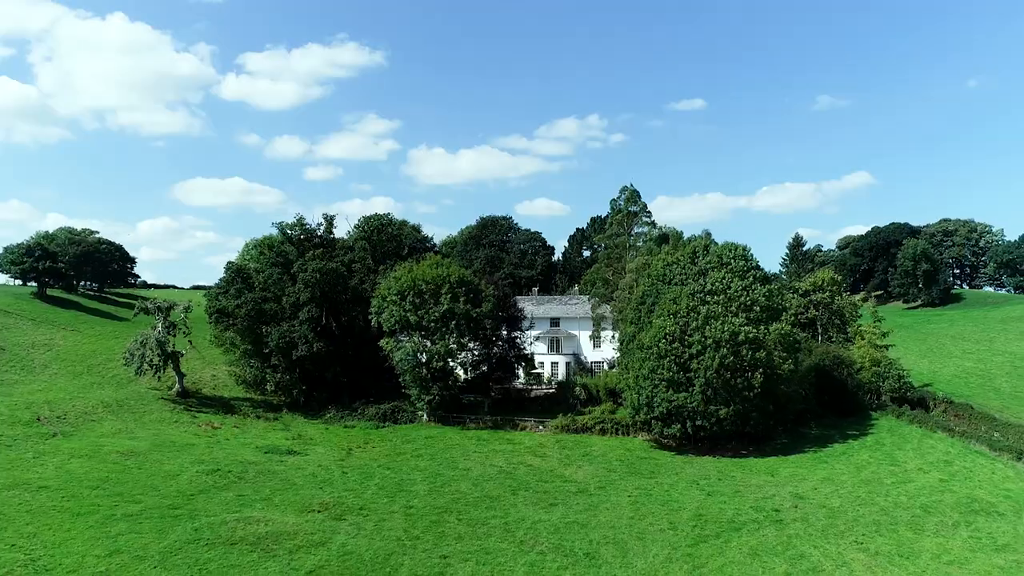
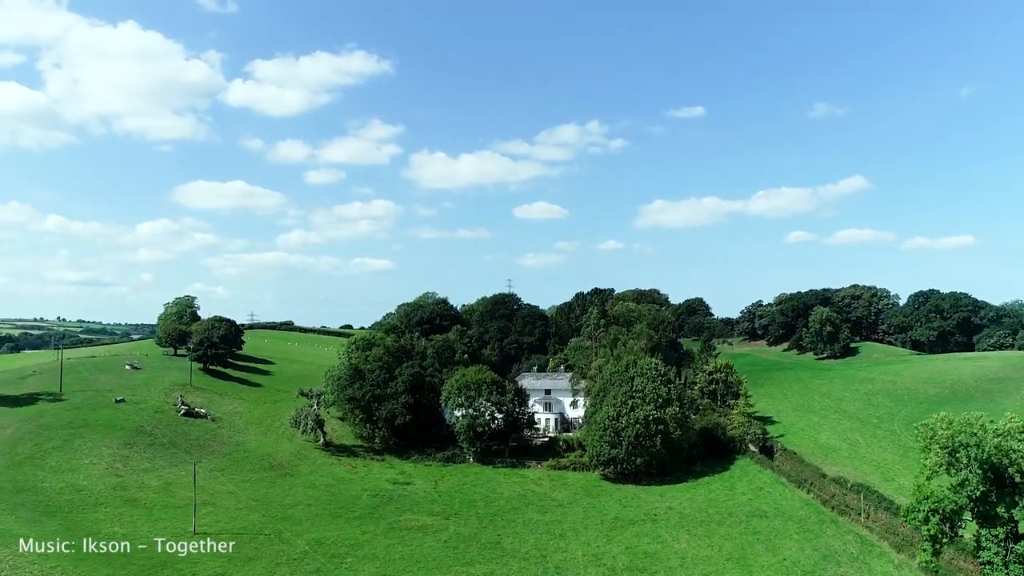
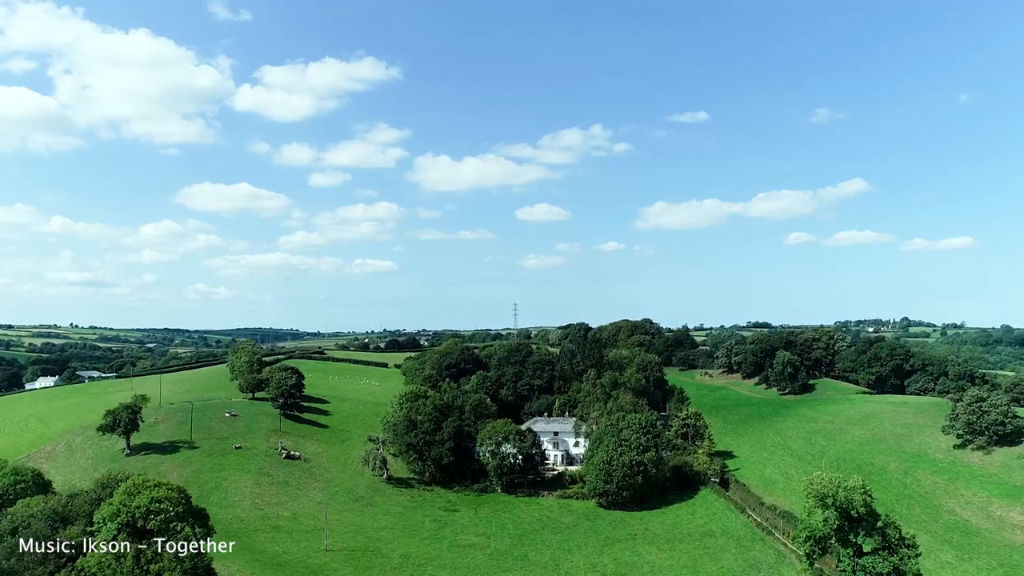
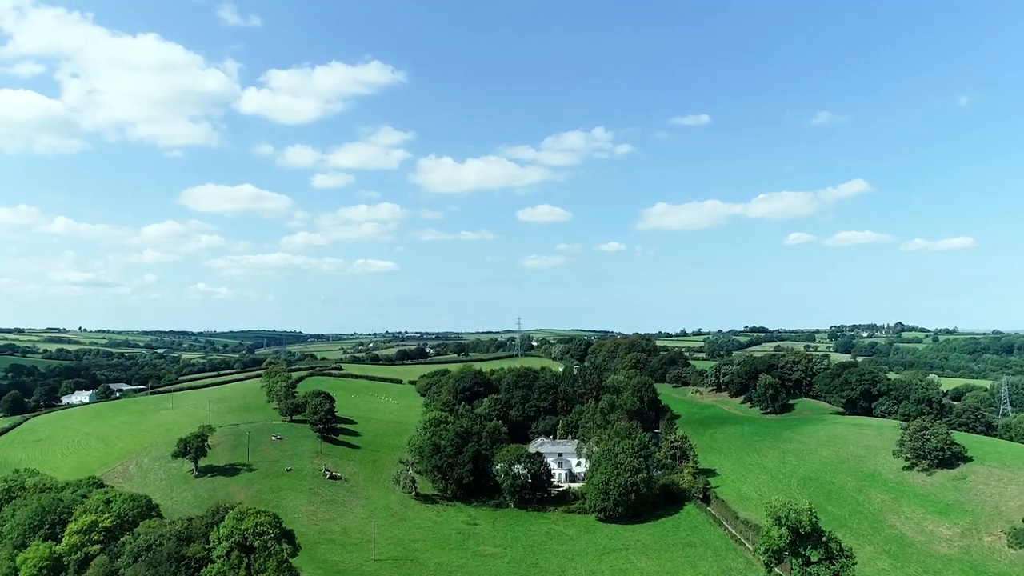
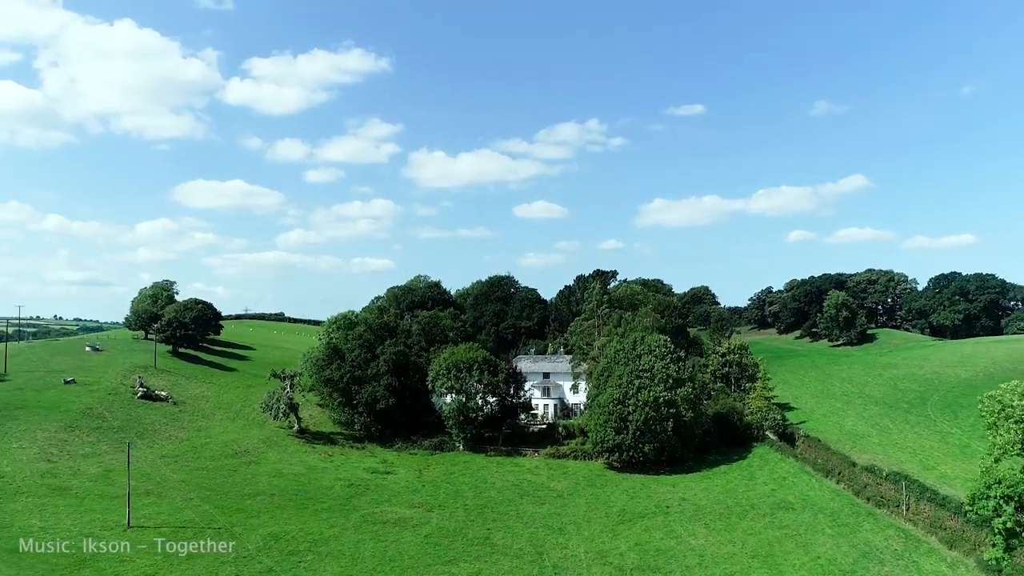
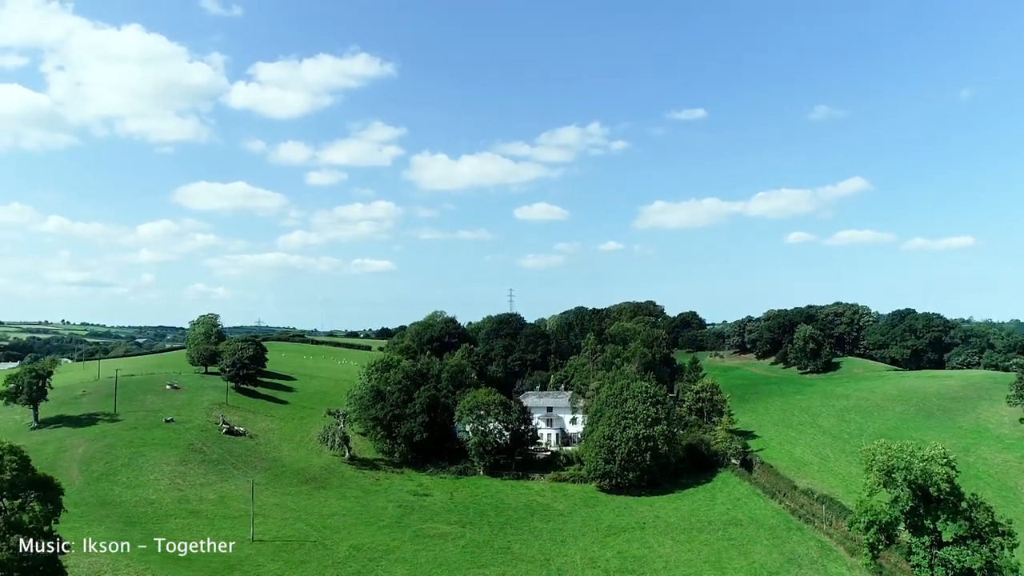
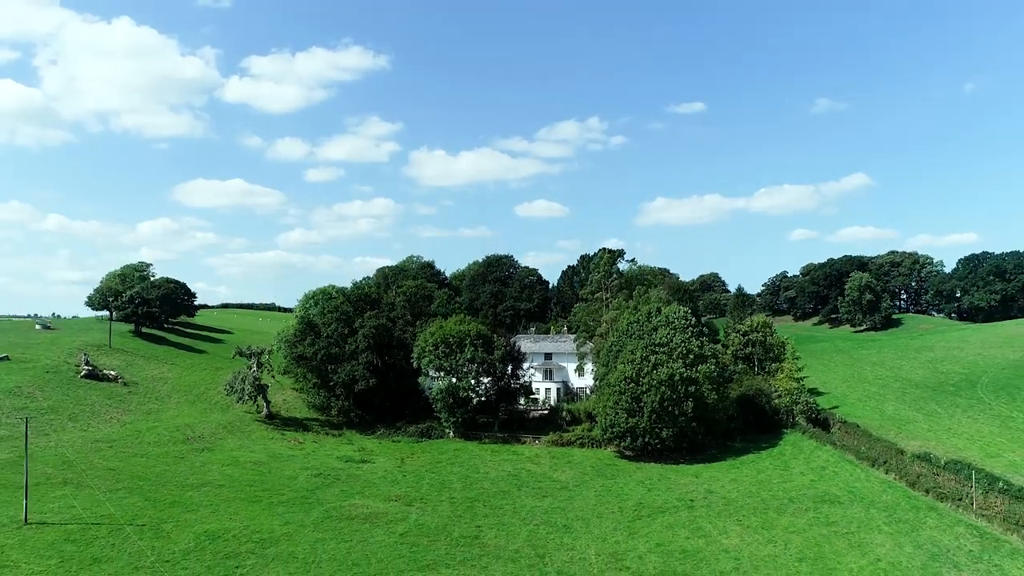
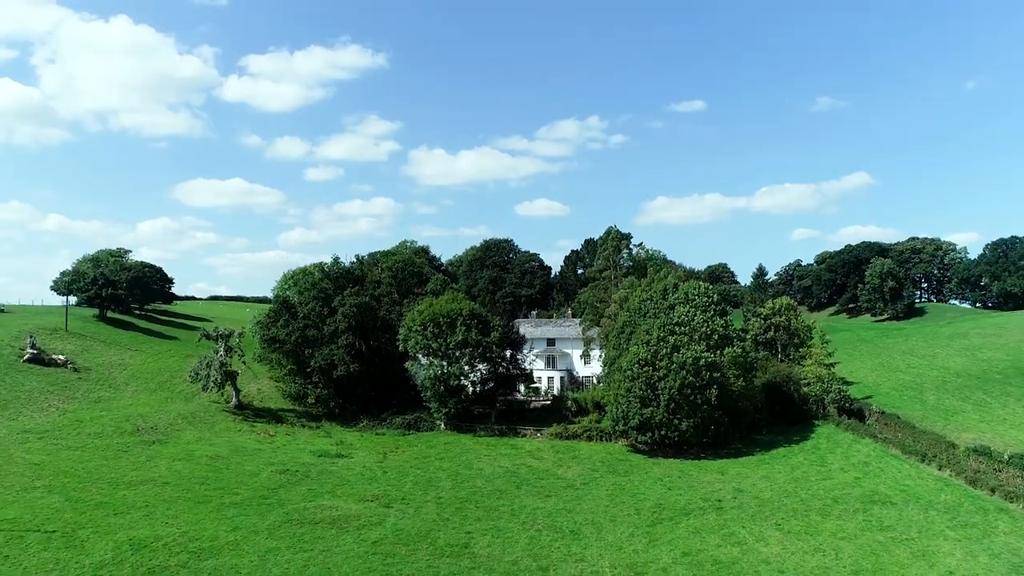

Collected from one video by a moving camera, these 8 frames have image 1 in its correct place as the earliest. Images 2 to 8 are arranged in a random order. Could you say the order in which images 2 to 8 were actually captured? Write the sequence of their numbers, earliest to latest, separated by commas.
8, 7, 5, 2, 6, 3, 4
